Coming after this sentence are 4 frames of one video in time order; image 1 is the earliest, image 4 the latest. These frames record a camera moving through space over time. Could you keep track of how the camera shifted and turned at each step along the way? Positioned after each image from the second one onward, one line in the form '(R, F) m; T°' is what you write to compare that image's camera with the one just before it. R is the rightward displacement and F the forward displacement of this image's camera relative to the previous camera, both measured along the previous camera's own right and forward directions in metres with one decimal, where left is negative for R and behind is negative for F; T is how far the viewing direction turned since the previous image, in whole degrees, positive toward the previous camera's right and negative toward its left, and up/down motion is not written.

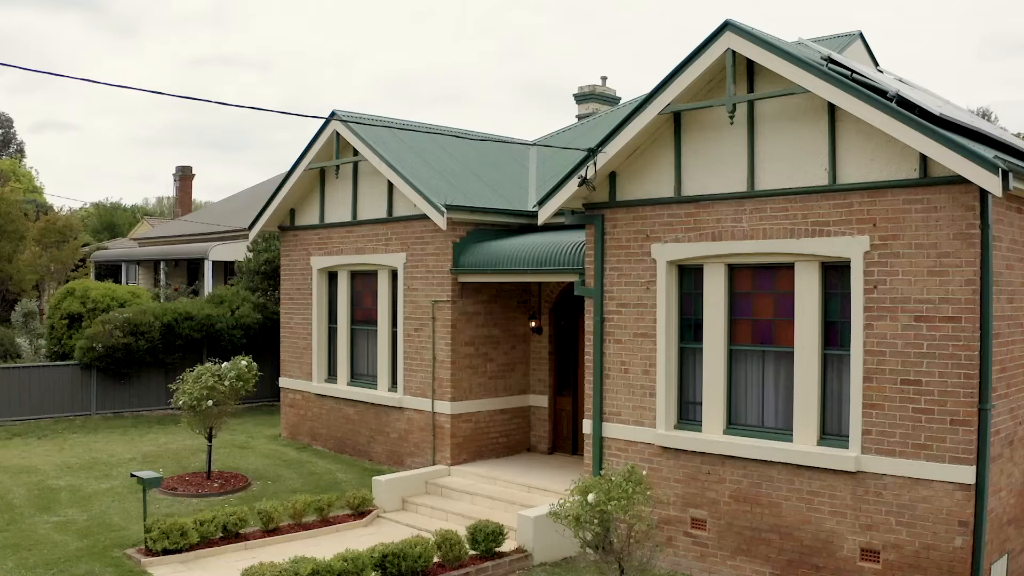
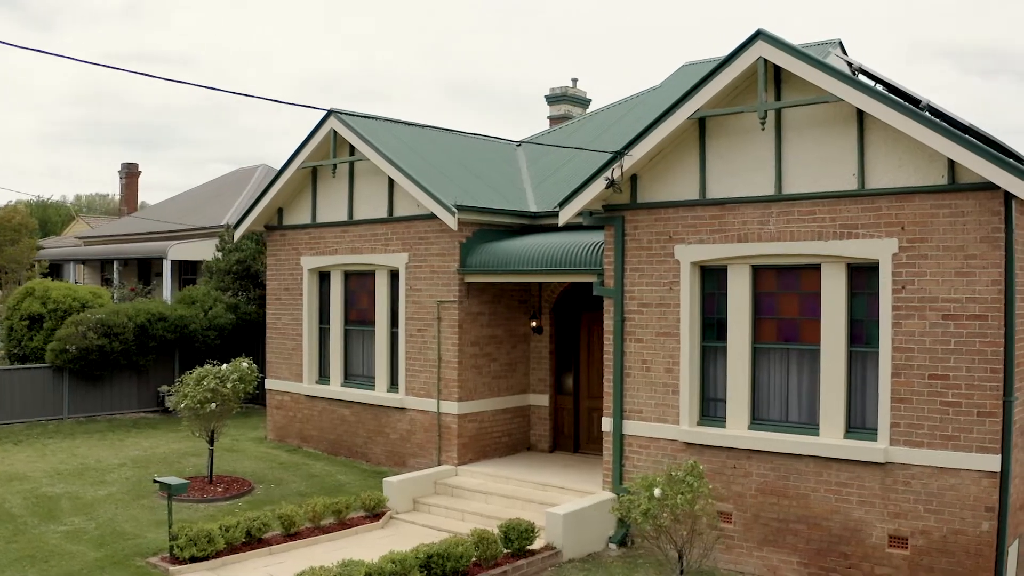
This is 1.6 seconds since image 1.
(-1.2, -0.1) m; +5°
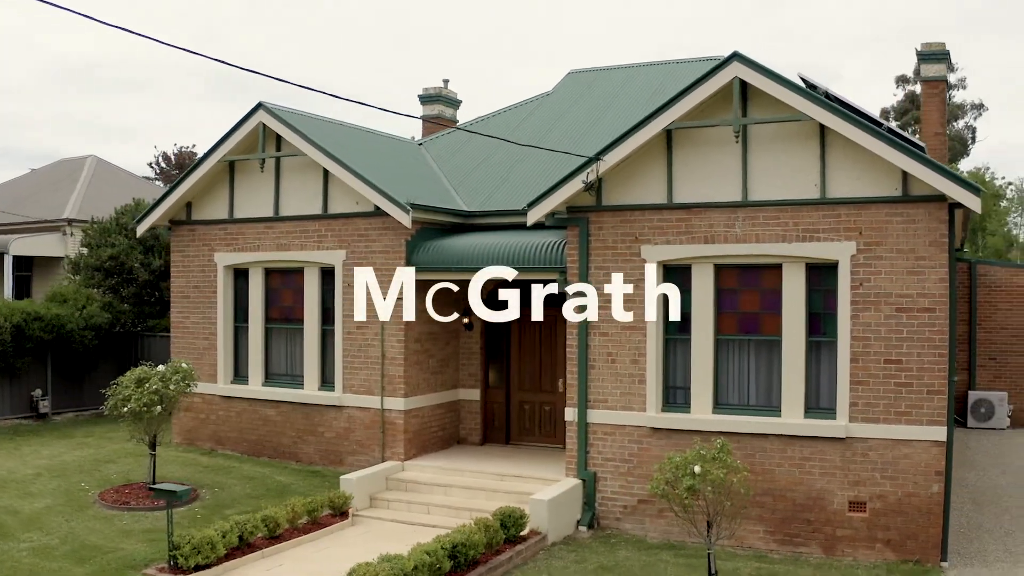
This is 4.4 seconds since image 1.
(-2.4, -0.1) m; +13°
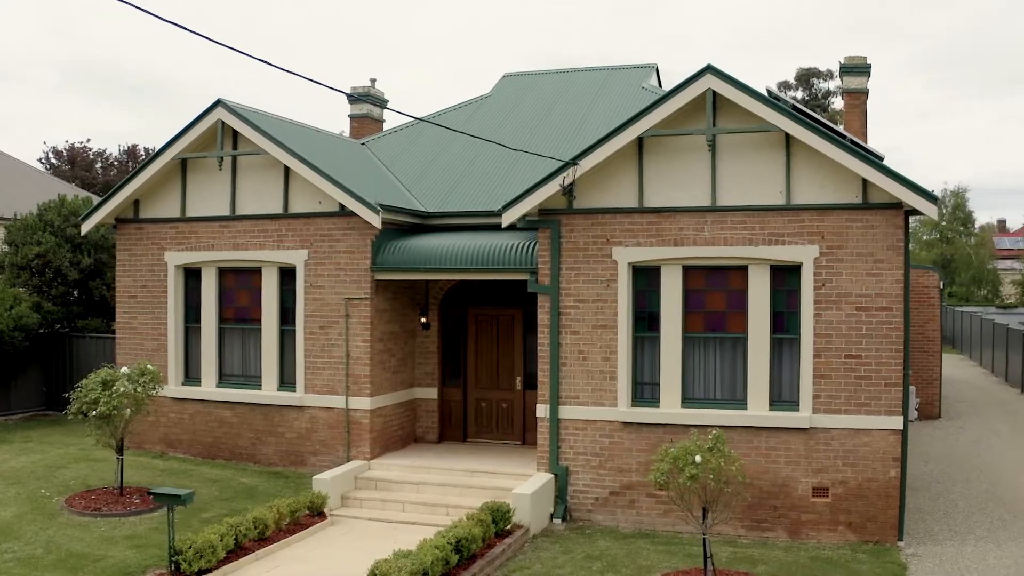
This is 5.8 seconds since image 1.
(-1.2, -0.2) m; +7°
